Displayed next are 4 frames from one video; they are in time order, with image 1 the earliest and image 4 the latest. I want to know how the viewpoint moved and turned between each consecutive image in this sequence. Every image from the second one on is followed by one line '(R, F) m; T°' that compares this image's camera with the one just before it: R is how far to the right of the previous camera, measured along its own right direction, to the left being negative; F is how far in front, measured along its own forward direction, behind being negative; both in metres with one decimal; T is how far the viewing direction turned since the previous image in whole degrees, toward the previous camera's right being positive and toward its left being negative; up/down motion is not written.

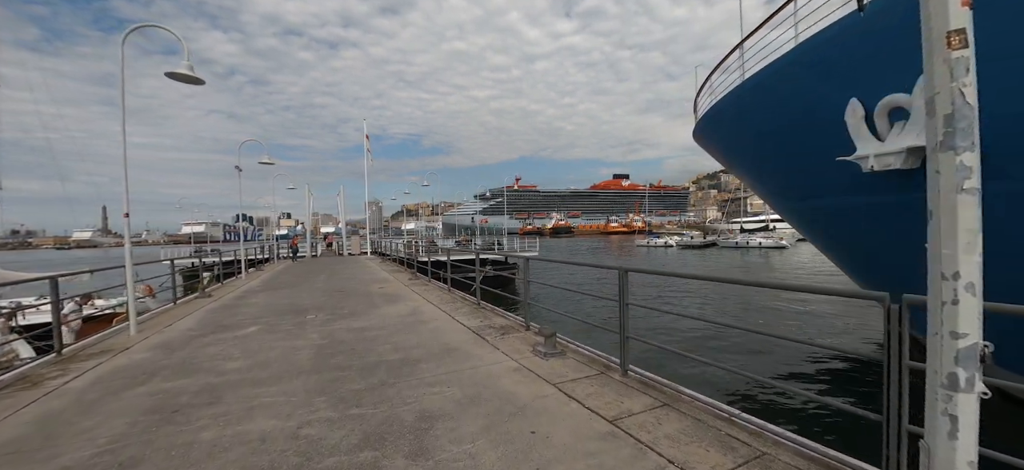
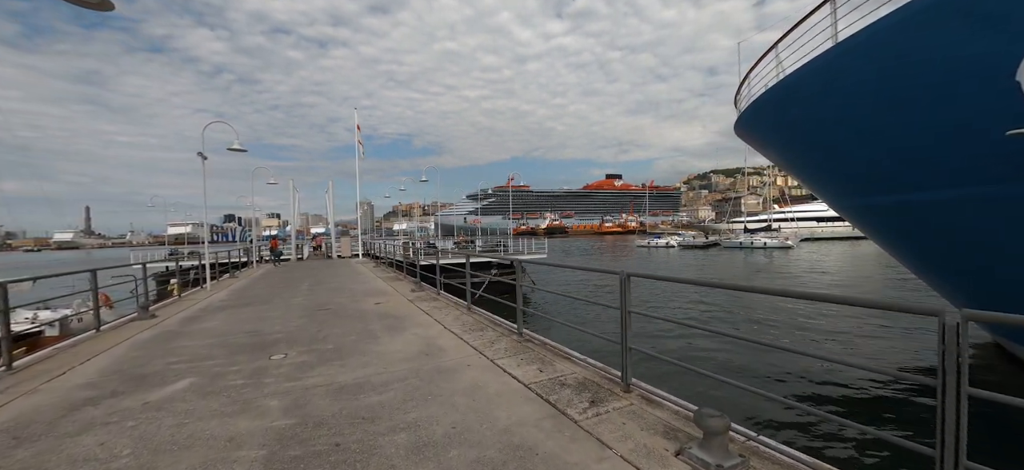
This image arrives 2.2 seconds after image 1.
(-0.8, +1.9) m; +1°
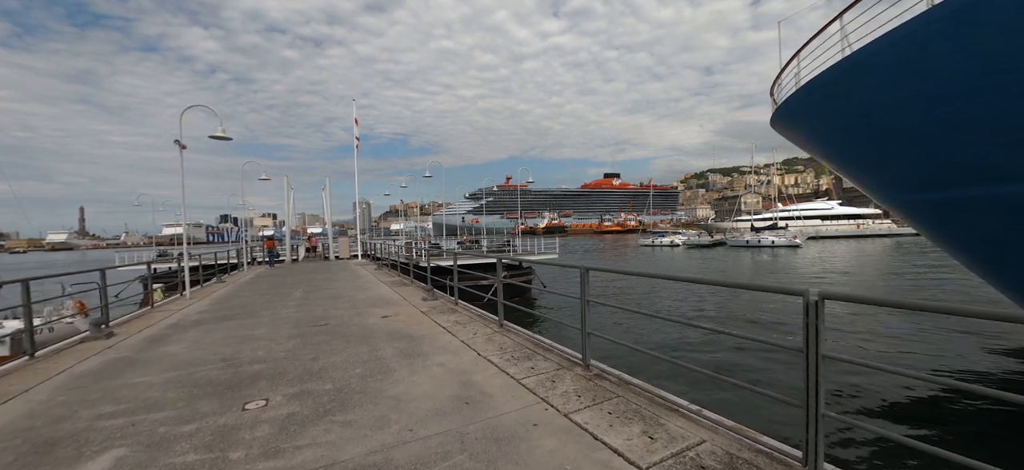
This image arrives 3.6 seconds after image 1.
(-0.6, +1.2) m; 0°
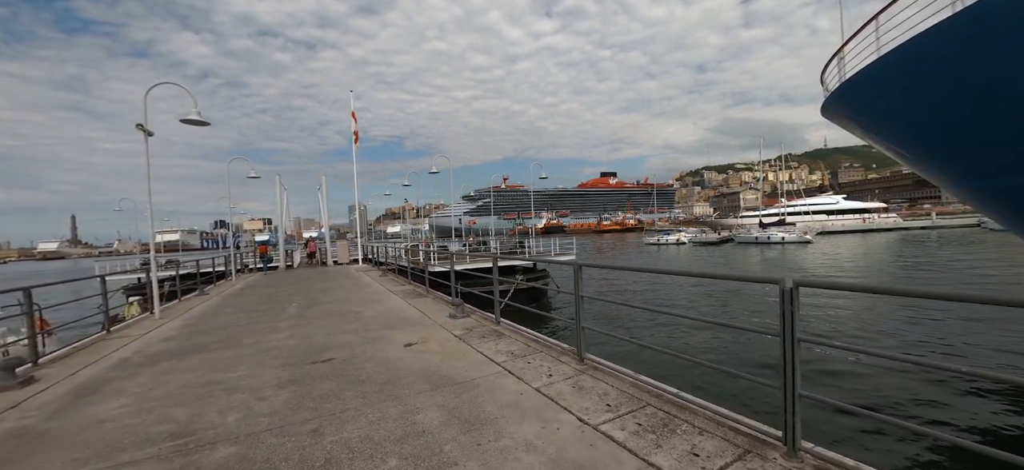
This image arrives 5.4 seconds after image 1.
(-0.8, +1.5) m; +1°
